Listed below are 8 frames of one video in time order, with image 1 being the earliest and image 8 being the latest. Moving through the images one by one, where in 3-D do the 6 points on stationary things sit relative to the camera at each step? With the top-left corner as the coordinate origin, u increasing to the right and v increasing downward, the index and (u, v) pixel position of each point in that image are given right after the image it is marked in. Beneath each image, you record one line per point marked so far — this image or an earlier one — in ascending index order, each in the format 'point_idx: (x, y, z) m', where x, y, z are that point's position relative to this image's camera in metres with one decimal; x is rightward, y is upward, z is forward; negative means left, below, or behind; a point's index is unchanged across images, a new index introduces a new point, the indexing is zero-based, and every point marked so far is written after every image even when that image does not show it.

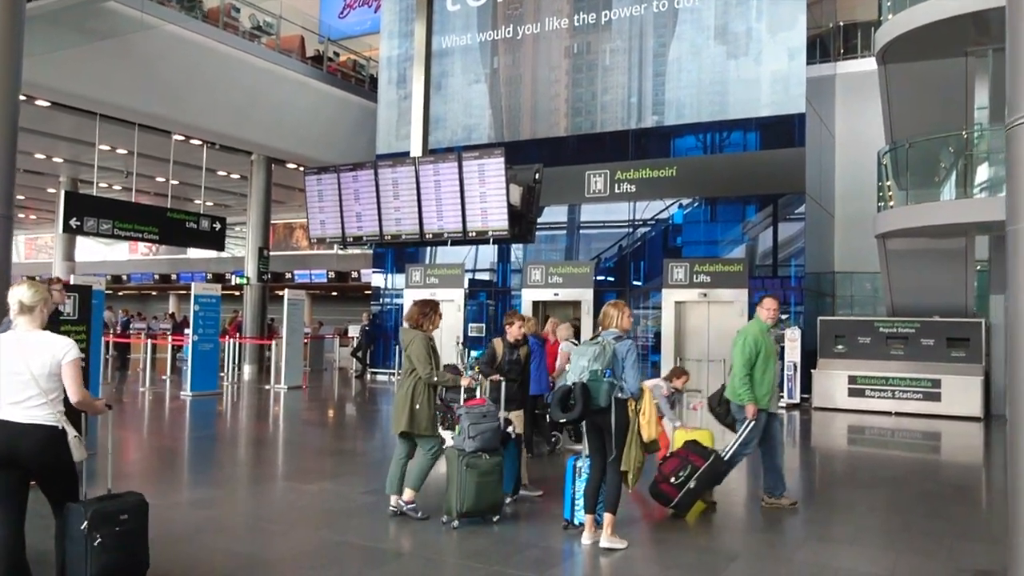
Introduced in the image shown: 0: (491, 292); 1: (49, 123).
0: (-0.4, -0.1, +16.3) m
1: (-8.6, +3.0, +15.2) m
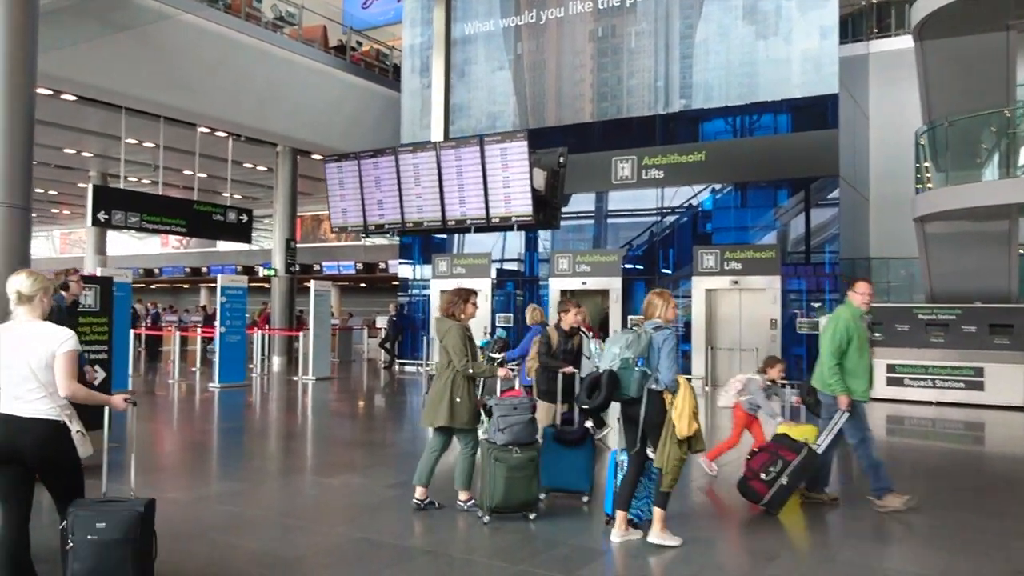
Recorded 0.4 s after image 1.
0: (+0.1, +0.1, +16.1) m
1: (-8.1, +3.1, +15.2) m
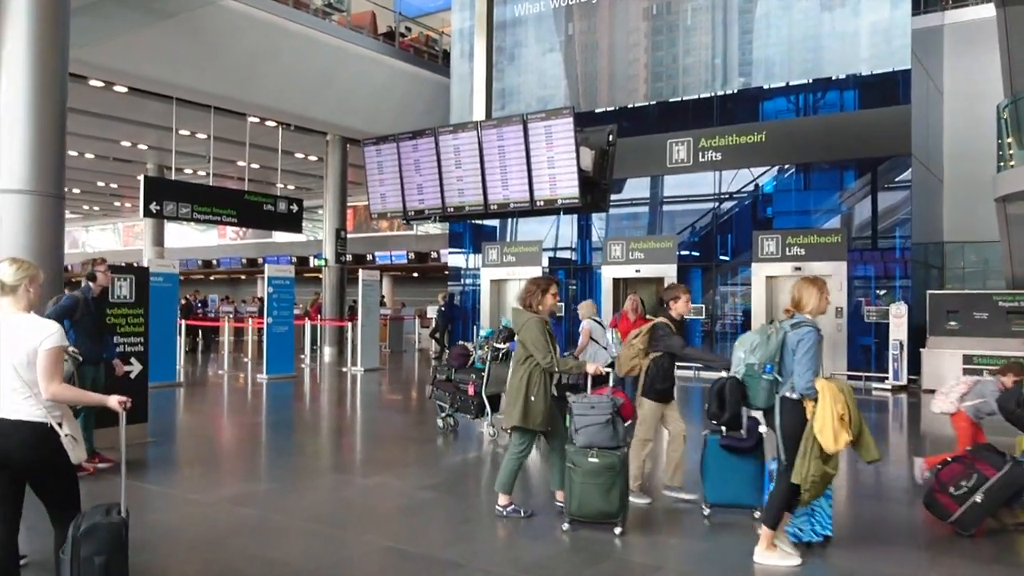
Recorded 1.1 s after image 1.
0: (+1.1, +0.3, +15.7) m
1: (-7.2, +3.3, +15.4) m
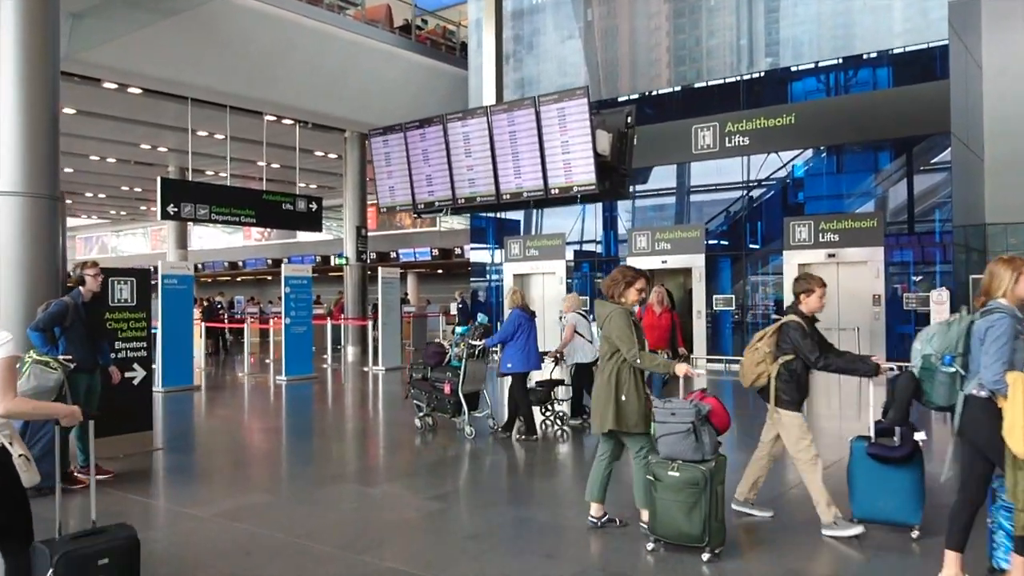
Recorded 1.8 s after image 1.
0: (+1.5, +0.5, +15.3) m
1: (-6.8, +3.3, +15.2) m
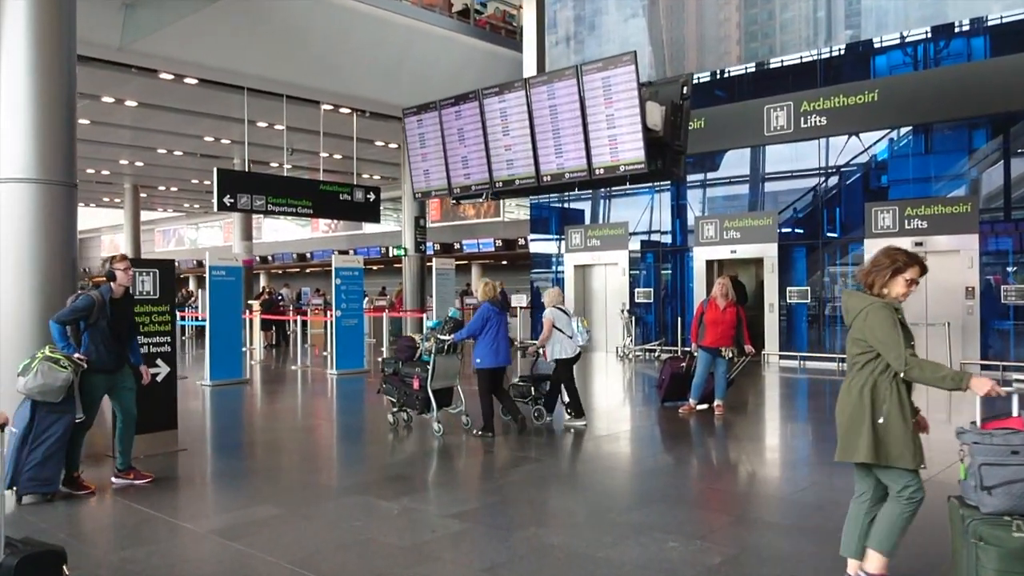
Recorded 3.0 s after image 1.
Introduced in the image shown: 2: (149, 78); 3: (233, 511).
0: (+2.6, +0.6, +14.6) m
1: (-5.7, +3.4, +15.2) m
2: (-5.8, +3.4, +13.2) m
3: (-1.5, -1.2, +4.3) m
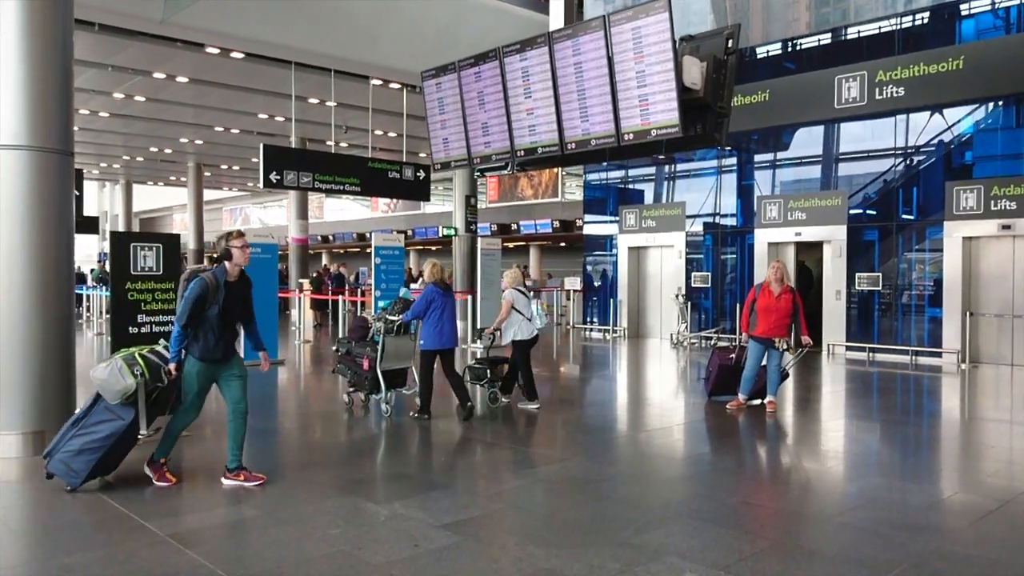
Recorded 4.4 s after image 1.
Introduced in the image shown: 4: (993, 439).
0: (+3.5, +0.9, +13.8) m
1: (-4.7, +3.8, +15.0) m
2: (-5.0, +3.7, +13.0) m
3: (-1.4, -1.1, +4.0) m
4: (+3.6, -1.1, +6.1) m
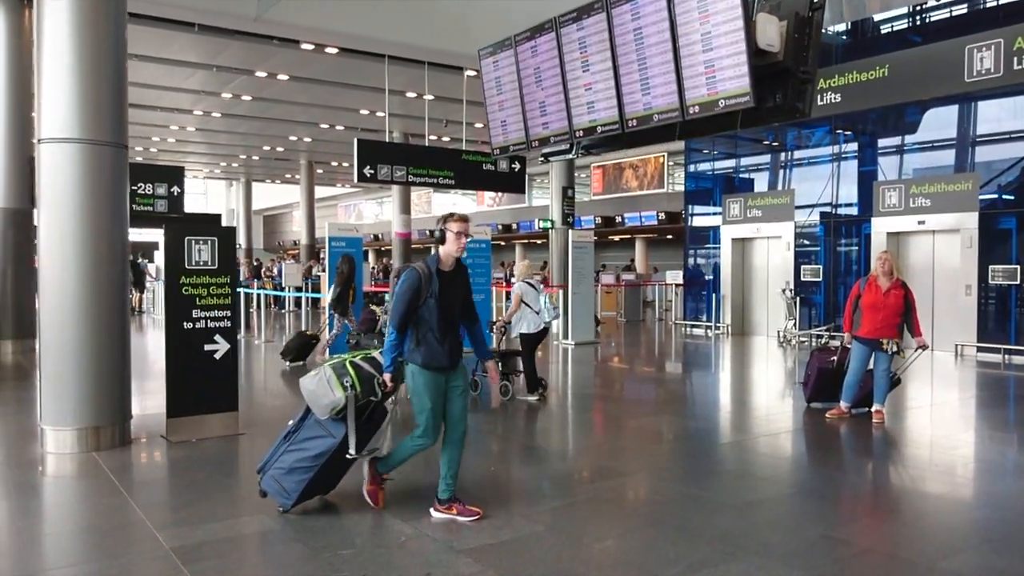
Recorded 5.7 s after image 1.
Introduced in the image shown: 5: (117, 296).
0: (+5.0, +1.0, +12.8) m
1: (-2.9, +3.9, +15.1) m
2: (-3.5, +3.8, +13.1) m
3: (-1.2, -1.1, +3.7) m
4: (+4.0, -1.1, +5.2) m
5: (-2.4, 0.0, +5.0) m
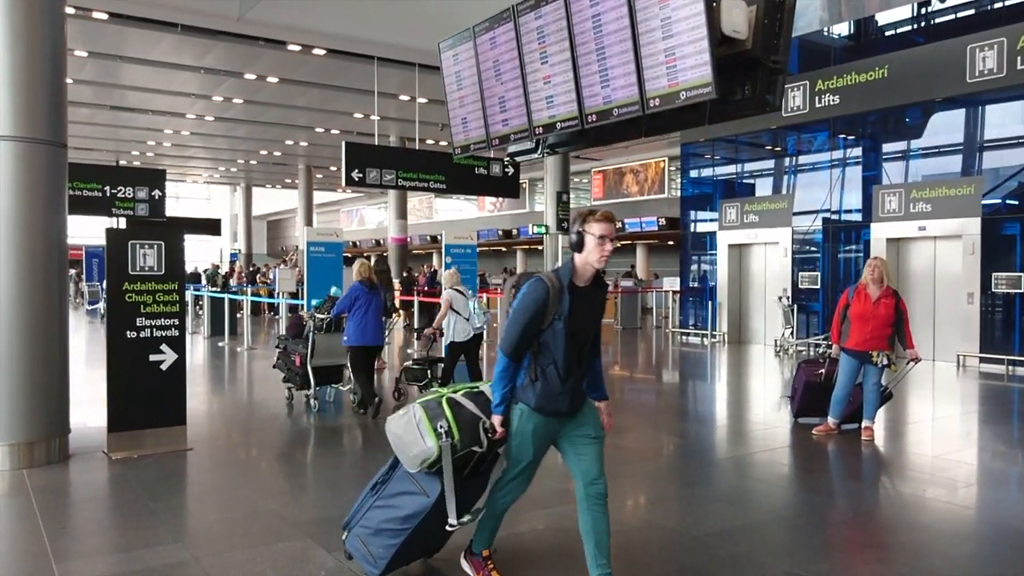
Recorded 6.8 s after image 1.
0: (+4.9, +0.9, +12.4) m
1: (-3.0, +3.8, +14.9) m
2: (-3.6, +3.7, +12.9) m
3: (-1.5, -1.1, +3.4) m
4: (+3.8, -1.2, +4.8) m
5: (-2.6, -0.1, +4.7) m
